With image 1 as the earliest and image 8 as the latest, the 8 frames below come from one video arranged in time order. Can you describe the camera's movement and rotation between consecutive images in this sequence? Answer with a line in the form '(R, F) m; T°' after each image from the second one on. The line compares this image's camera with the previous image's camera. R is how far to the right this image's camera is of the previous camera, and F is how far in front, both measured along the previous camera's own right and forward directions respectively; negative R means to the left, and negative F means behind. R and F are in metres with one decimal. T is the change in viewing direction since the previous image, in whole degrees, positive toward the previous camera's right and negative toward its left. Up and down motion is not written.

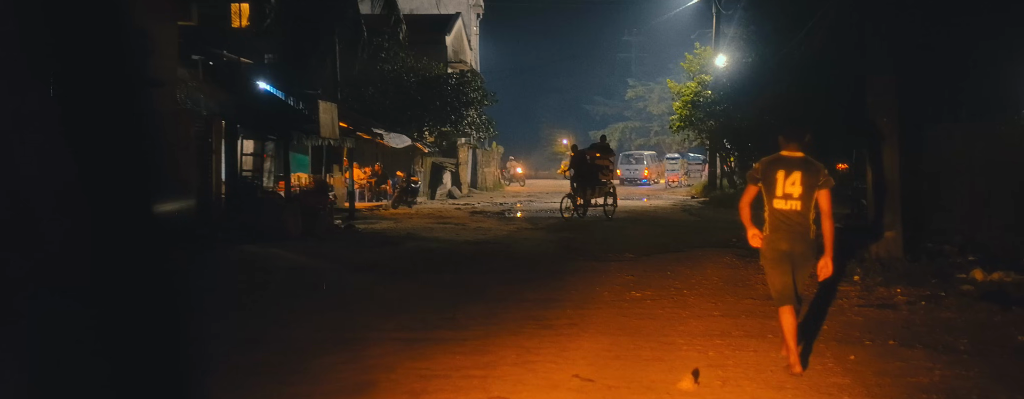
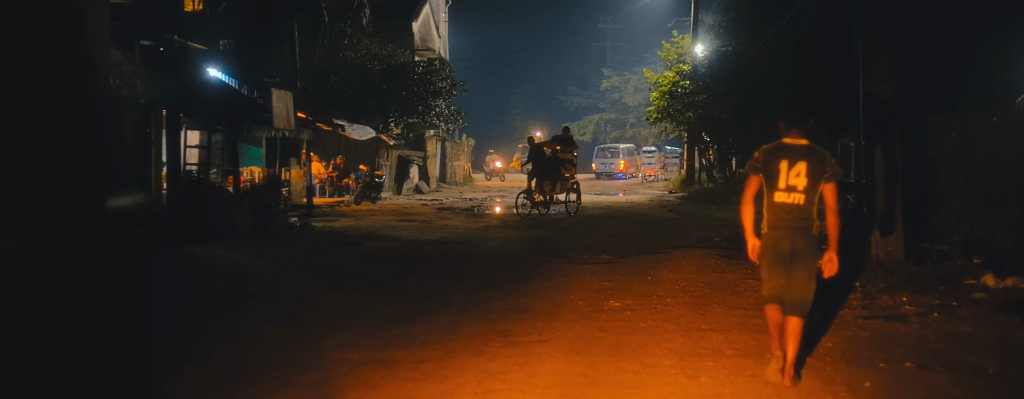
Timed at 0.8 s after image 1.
(+0.1, +1.0) m; +2°
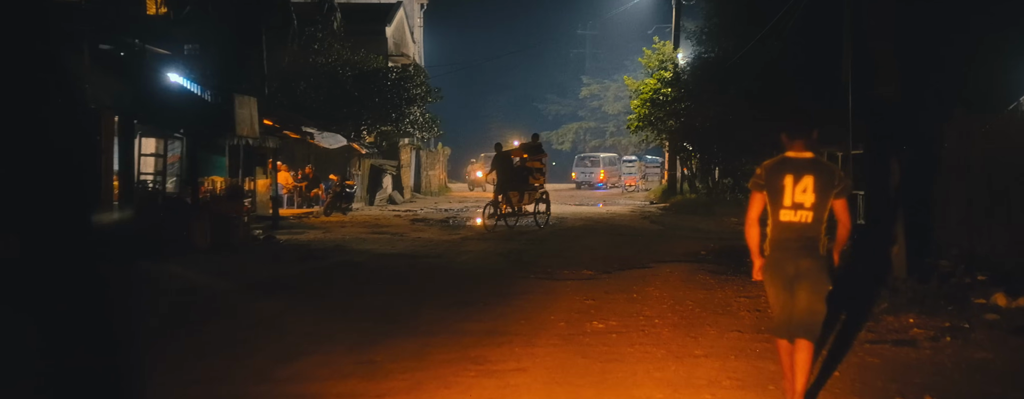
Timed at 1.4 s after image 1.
(0.0, +0.7) m; +2°
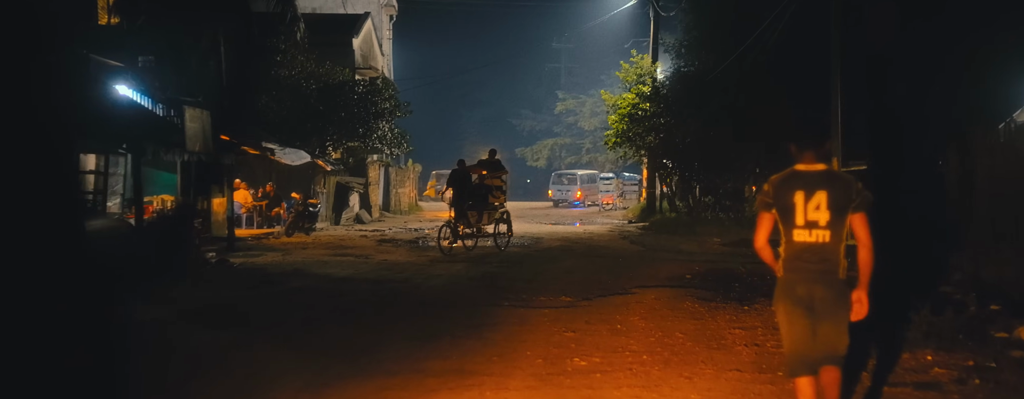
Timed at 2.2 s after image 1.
(0.0, +0.9) m; +2°
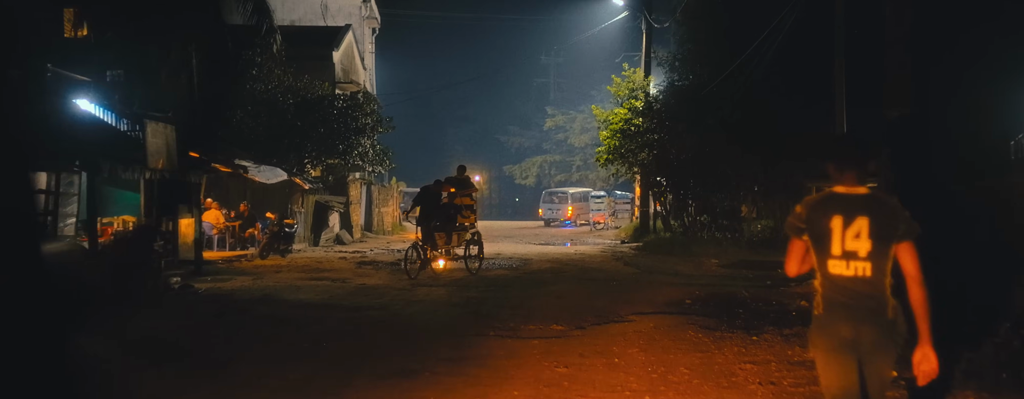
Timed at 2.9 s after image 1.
(0.0, +0.8) m; +1°
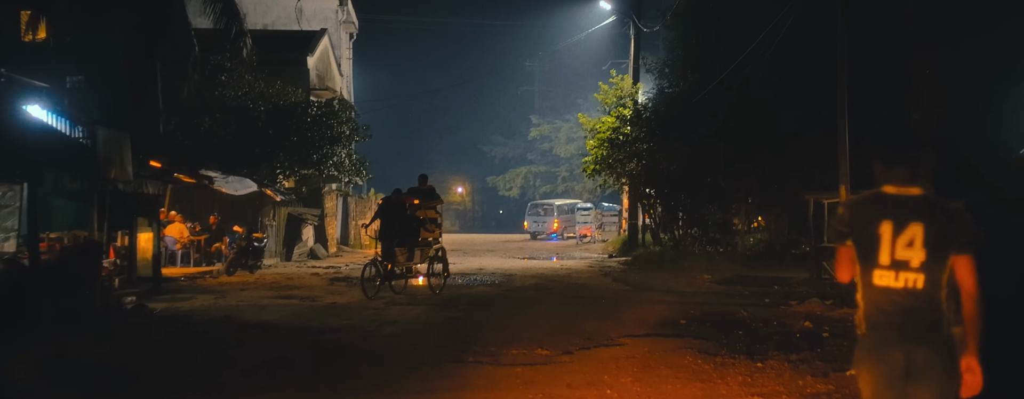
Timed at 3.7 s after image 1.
(0.0, +0.8) m; +1°
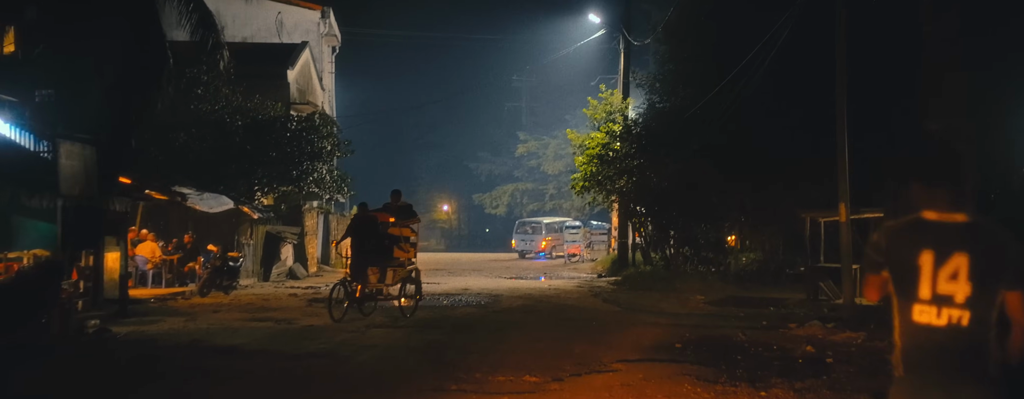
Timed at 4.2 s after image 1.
(0.0, +0.5) m; +1°
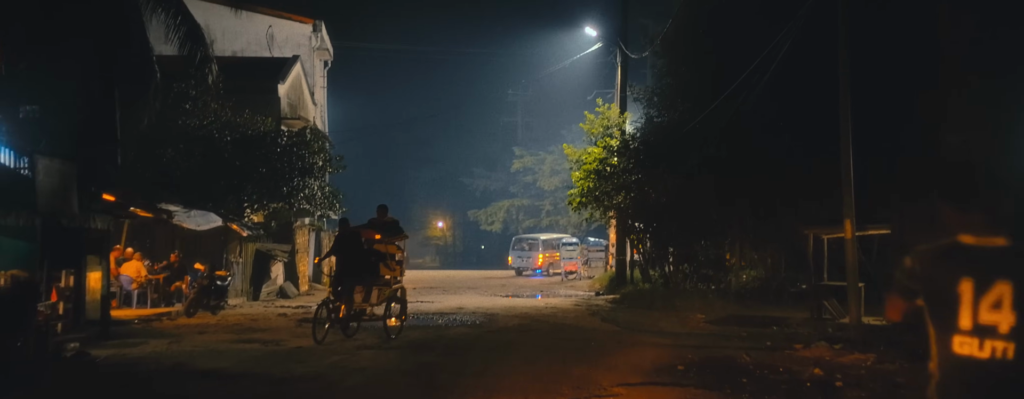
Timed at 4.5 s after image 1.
(0.0, +0.4) m; 0°
